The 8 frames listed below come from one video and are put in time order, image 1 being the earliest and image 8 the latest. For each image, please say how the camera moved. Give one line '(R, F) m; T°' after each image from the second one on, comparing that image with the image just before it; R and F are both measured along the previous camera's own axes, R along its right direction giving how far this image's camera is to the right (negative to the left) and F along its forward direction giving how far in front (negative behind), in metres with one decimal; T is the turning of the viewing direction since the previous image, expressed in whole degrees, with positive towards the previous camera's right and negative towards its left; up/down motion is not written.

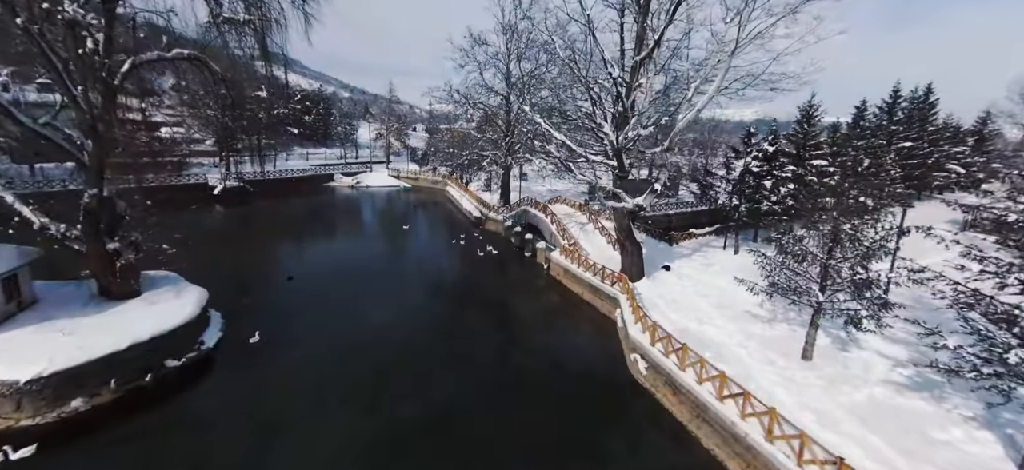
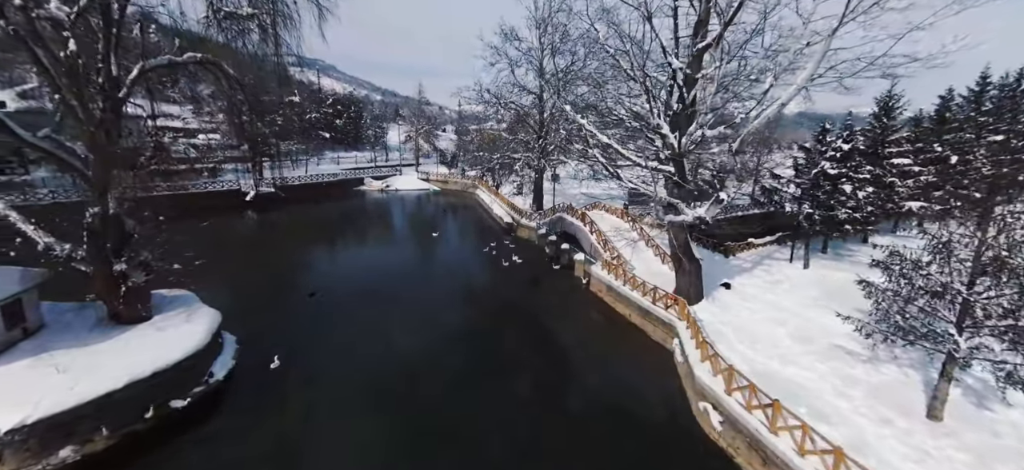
(-0.3, +1.4) m; -4°
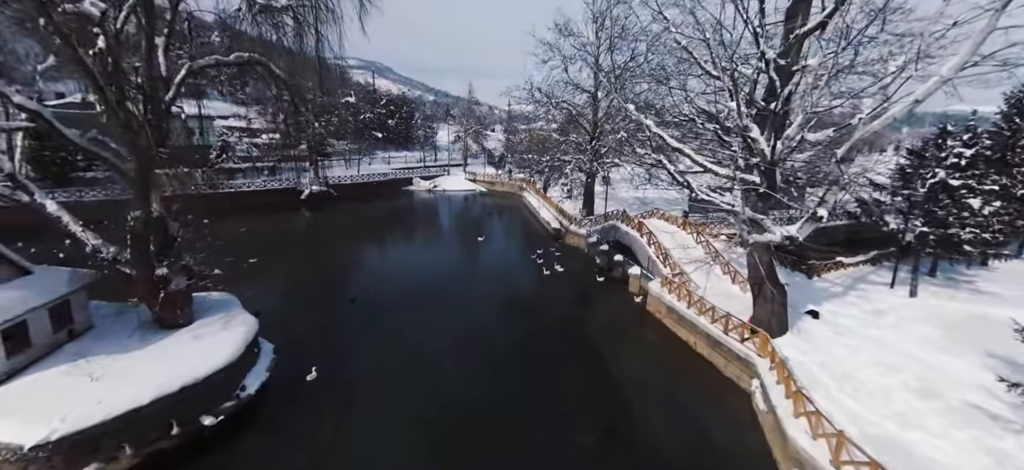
(-0.2, +1.1) m; -7°
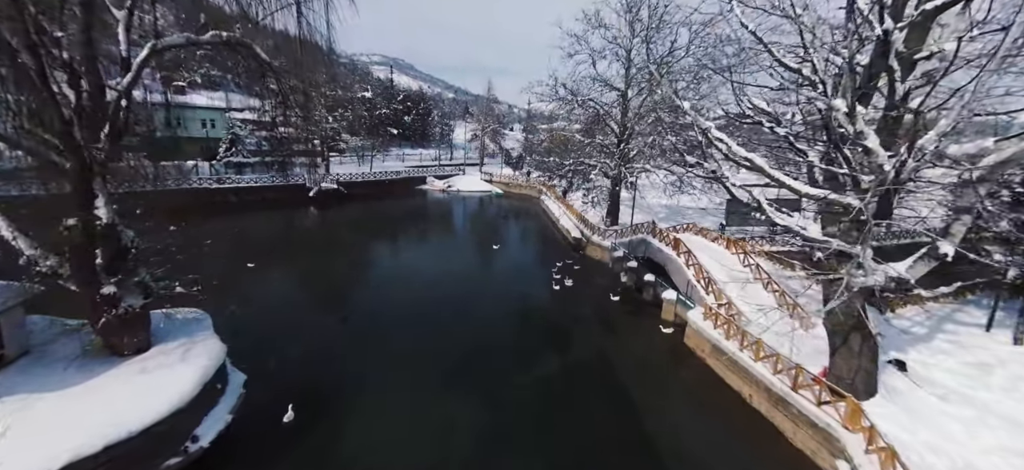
(-0.1, +1.8) m; -2°
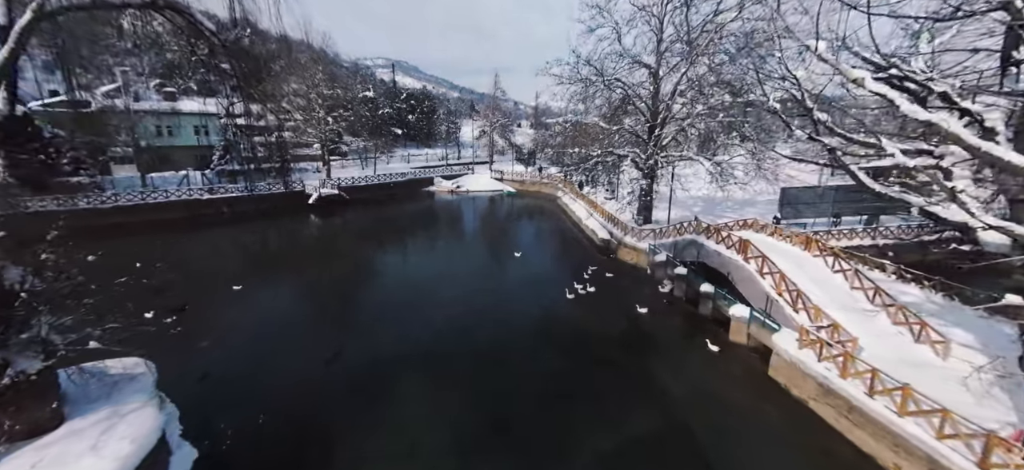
(-0.4, +2.4) m; -2°
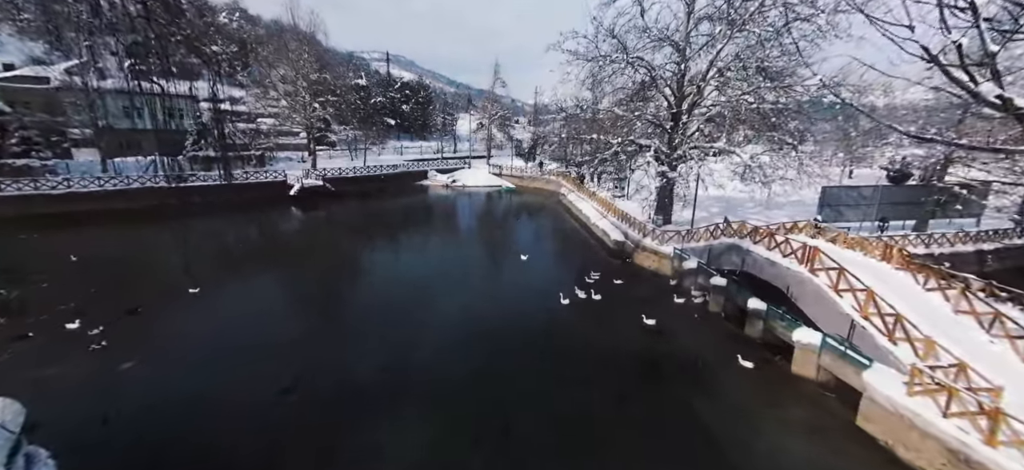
(-0.3, +2.1) m; +1°
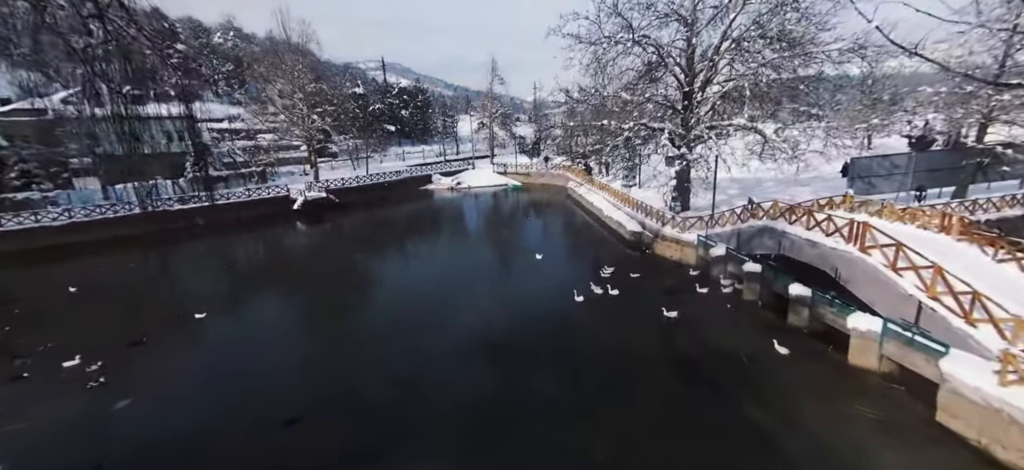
(-0.1, +0.7) m; -1°
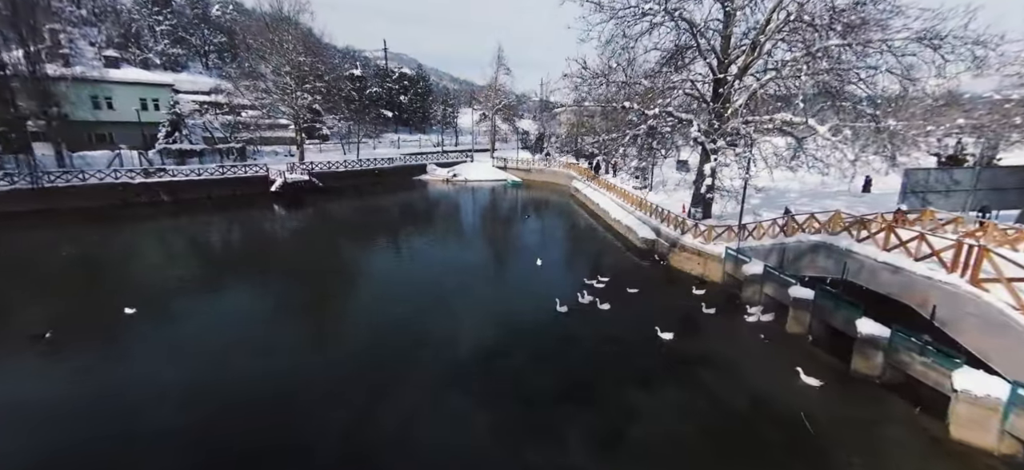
(+0.1, +2.0) m; 0°
